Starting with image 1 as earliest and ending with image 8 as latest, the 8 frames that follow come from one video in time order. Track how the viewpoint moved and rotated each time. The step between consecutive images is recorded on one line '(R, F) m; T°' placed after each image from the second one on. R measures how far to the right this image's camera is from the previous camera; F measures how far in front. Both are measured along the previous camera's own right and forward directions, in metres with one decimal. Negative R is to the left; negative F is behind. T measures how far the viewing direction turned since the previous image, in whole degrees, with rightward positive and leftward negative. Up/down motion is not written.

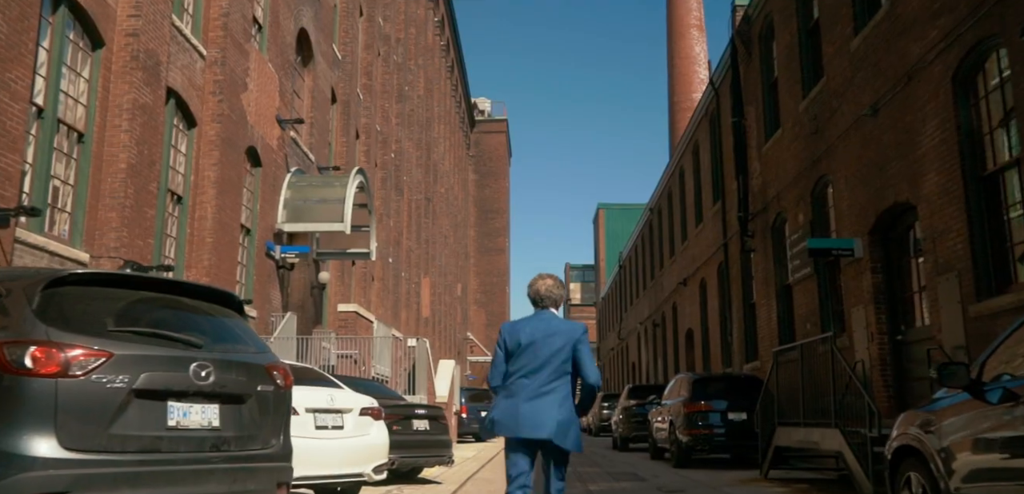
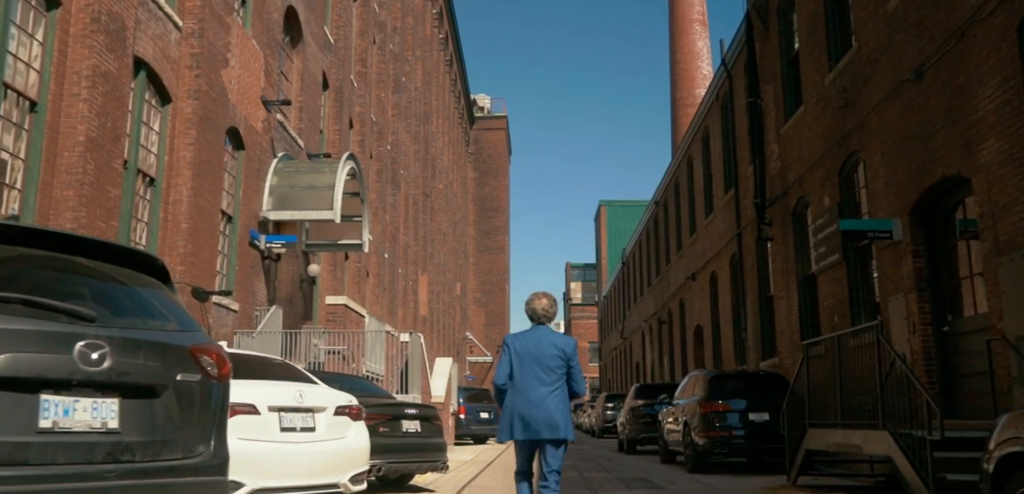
(0.0, +1.3) m; 0°
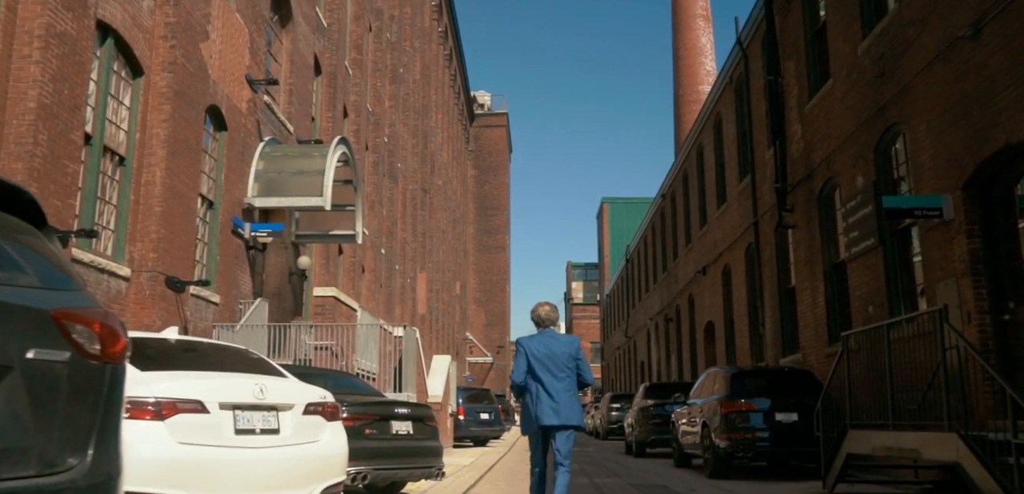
(0.0, +1.2) m; 0°
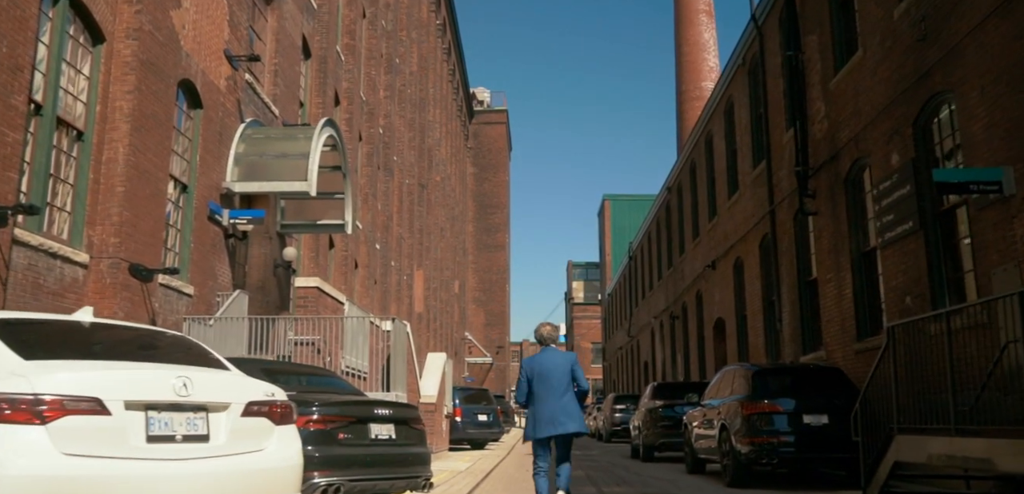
(0.0, +1.3) m; 0°
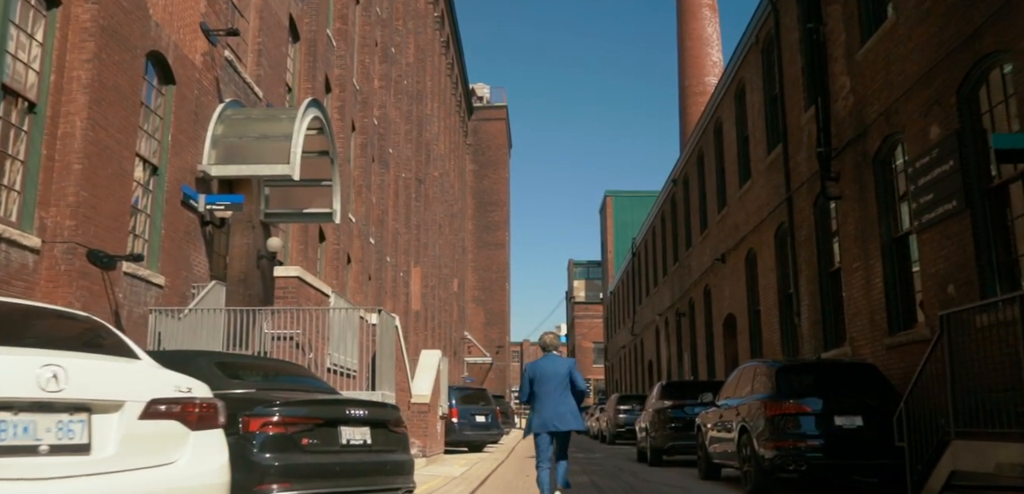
(0.0, +1.2) m; 0°
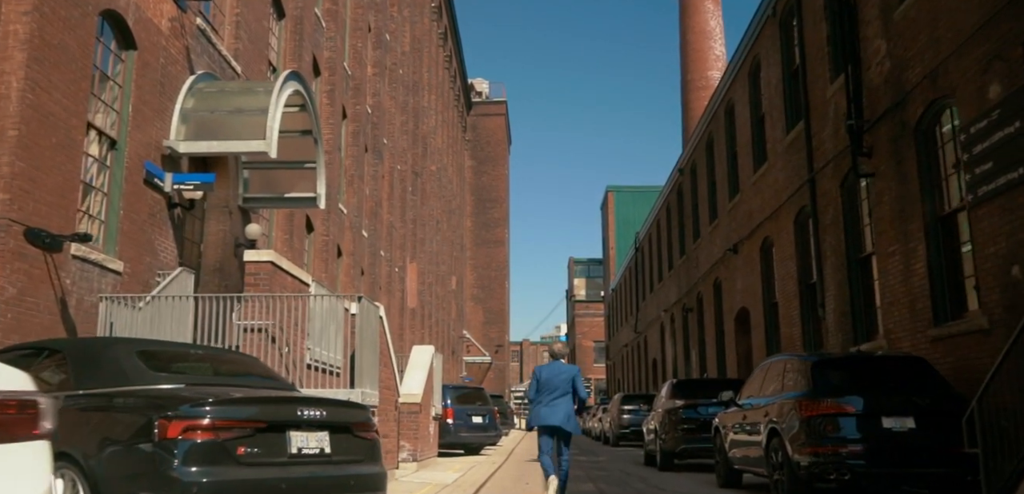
(0.0, +1.4) m; 0°
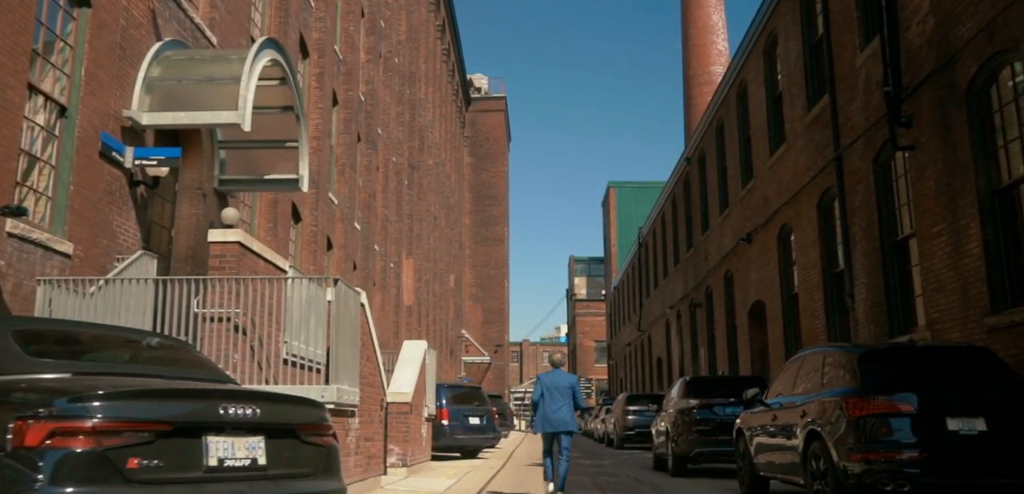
(0.0, +1.3) m; 0°
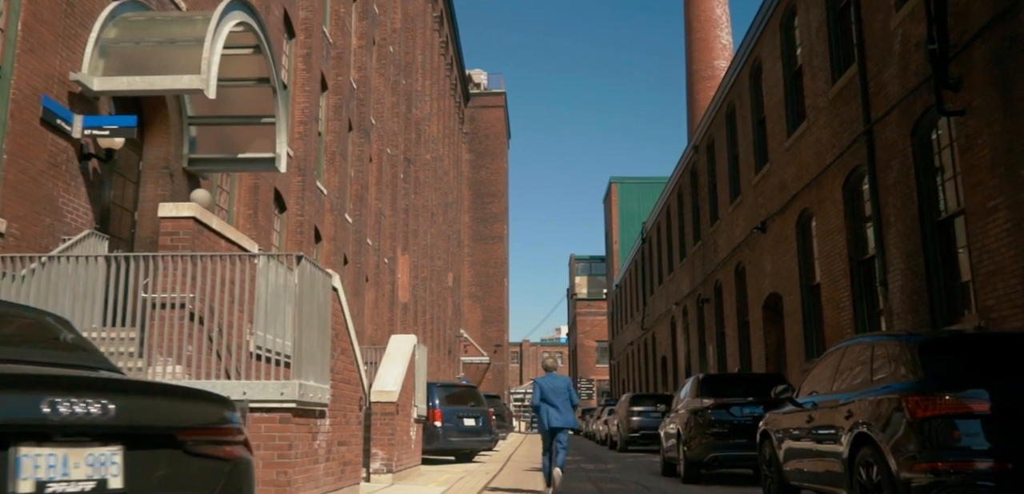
(+0.1, +1.3) m; 0°
